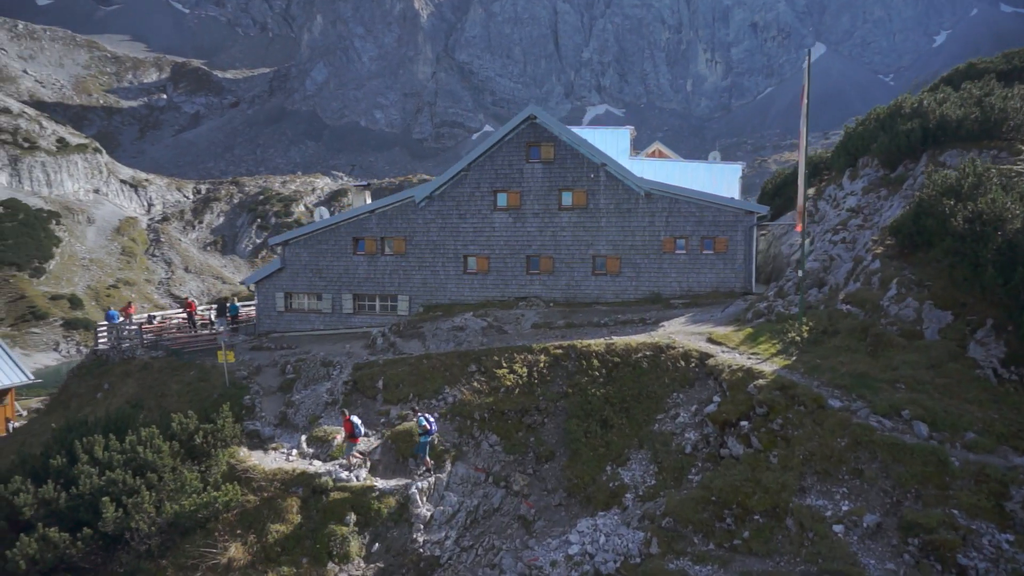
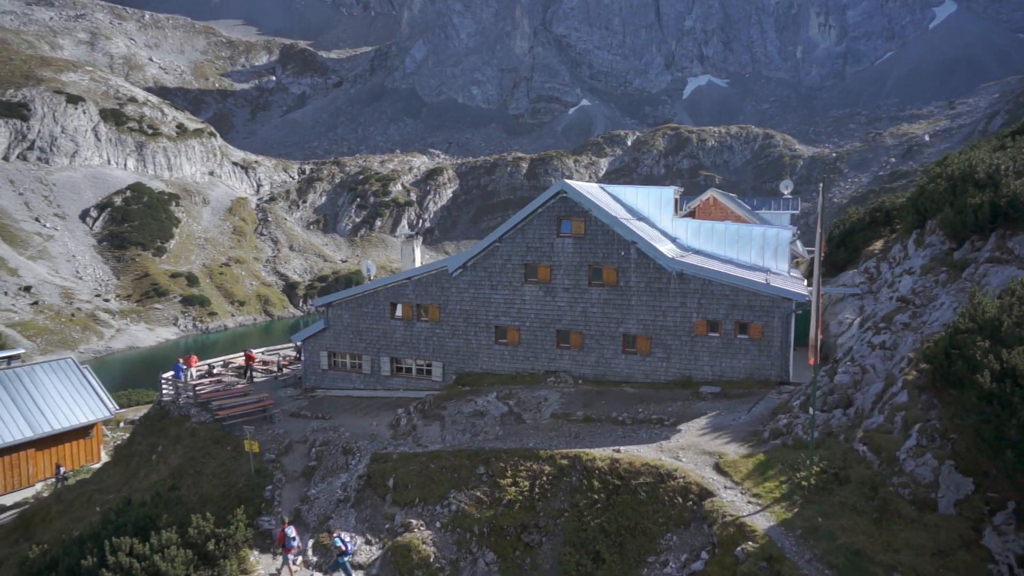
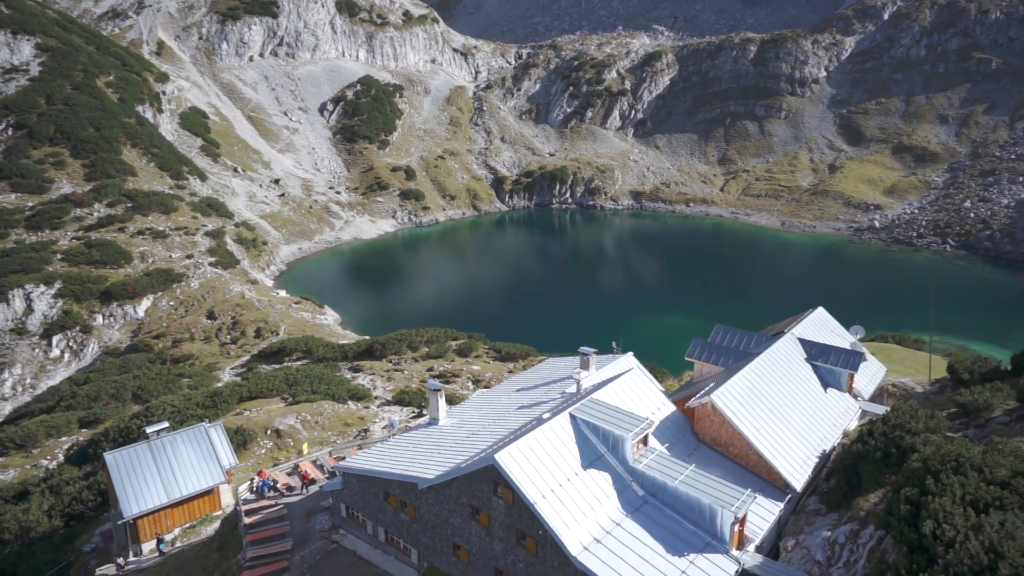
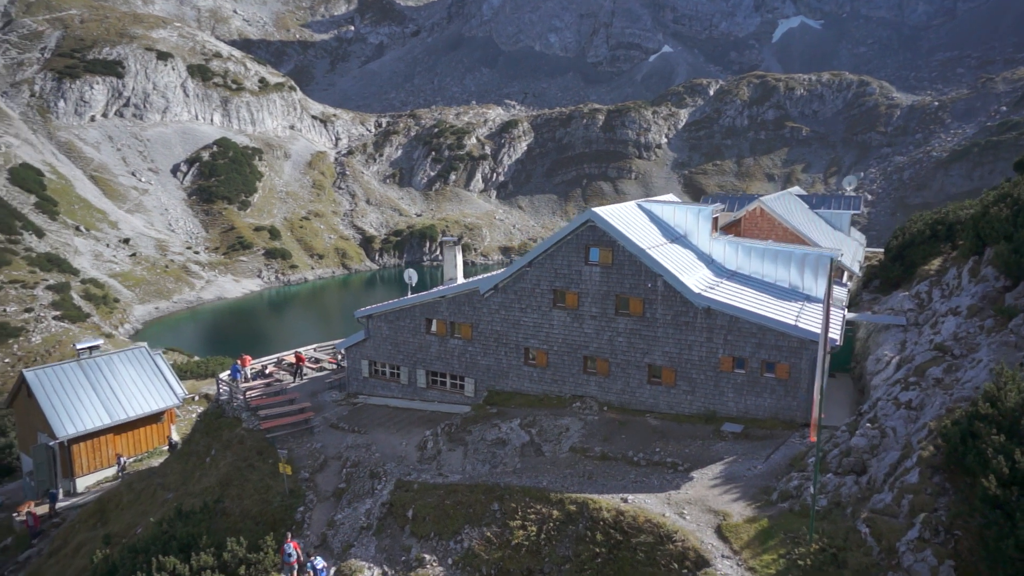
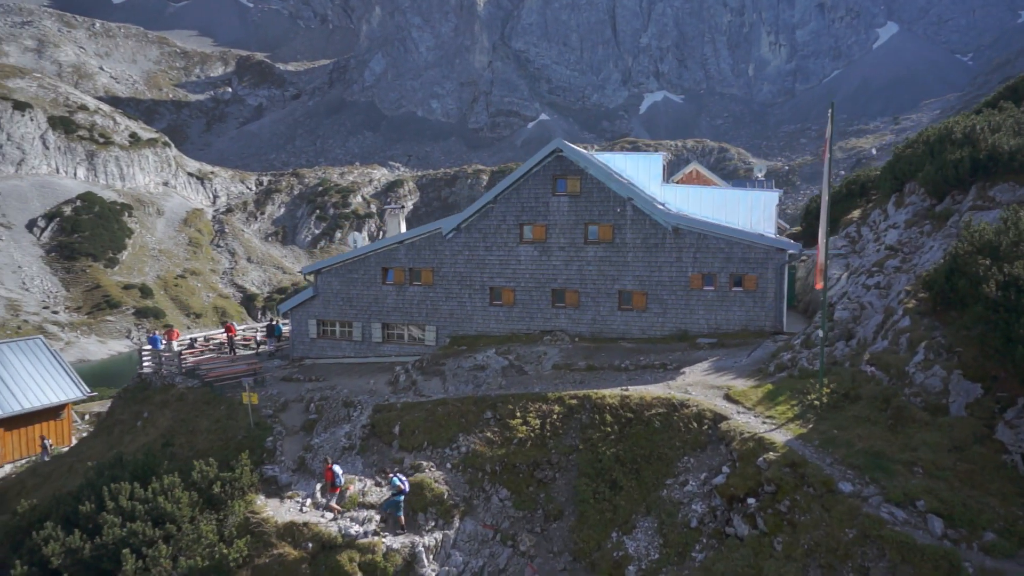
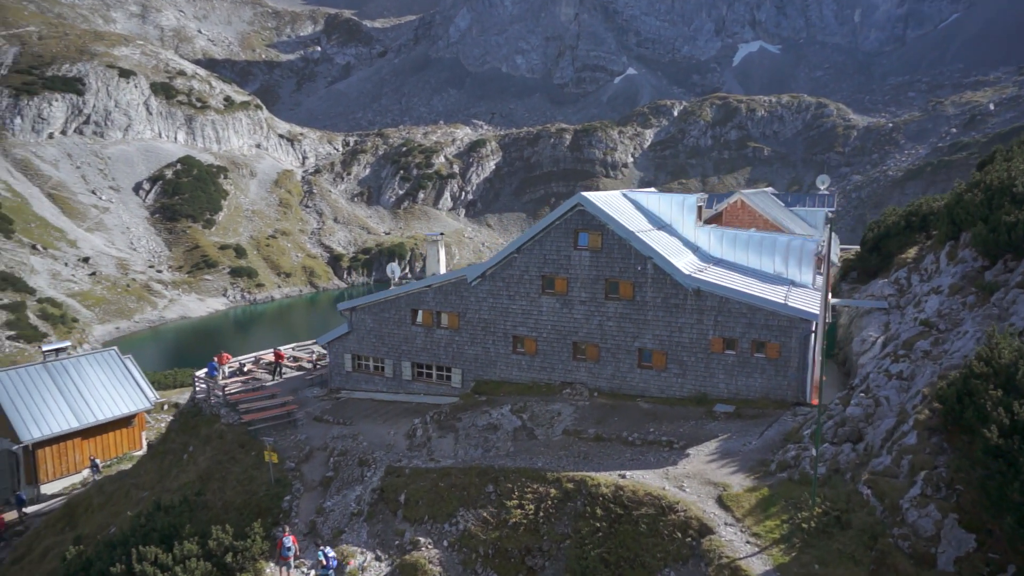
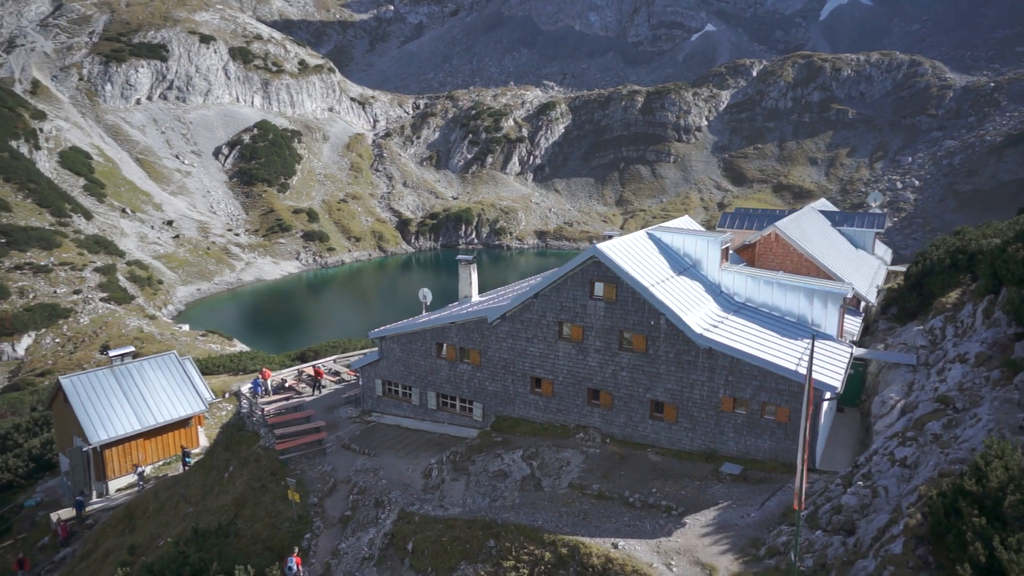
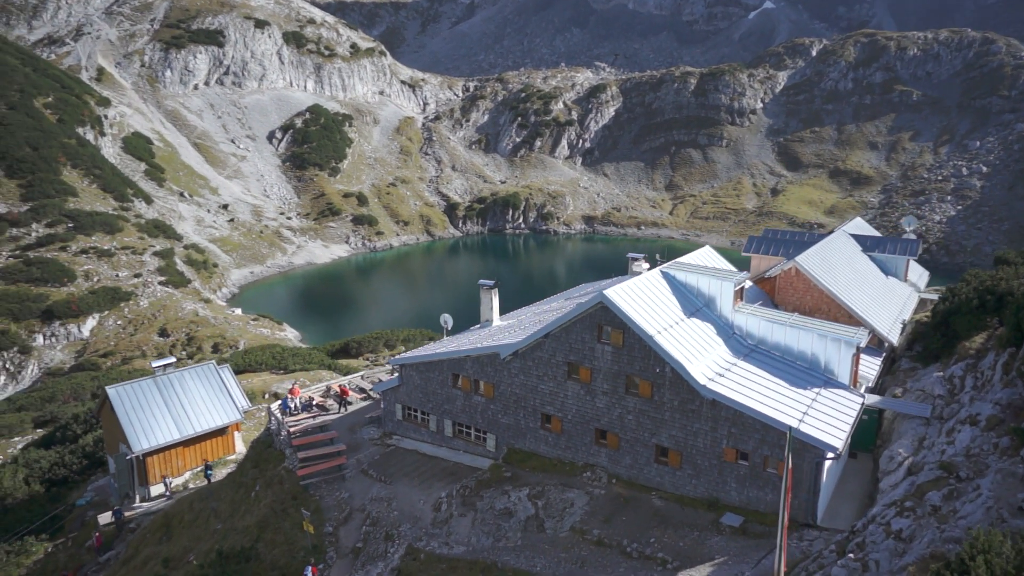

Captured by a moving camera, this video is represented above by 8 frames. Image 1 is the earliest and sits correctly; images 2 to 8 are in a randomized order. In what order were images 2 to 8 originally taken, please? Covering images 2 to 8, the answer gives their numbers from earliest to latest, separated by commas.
5, 2, 6, 4, 7, 8, 3
